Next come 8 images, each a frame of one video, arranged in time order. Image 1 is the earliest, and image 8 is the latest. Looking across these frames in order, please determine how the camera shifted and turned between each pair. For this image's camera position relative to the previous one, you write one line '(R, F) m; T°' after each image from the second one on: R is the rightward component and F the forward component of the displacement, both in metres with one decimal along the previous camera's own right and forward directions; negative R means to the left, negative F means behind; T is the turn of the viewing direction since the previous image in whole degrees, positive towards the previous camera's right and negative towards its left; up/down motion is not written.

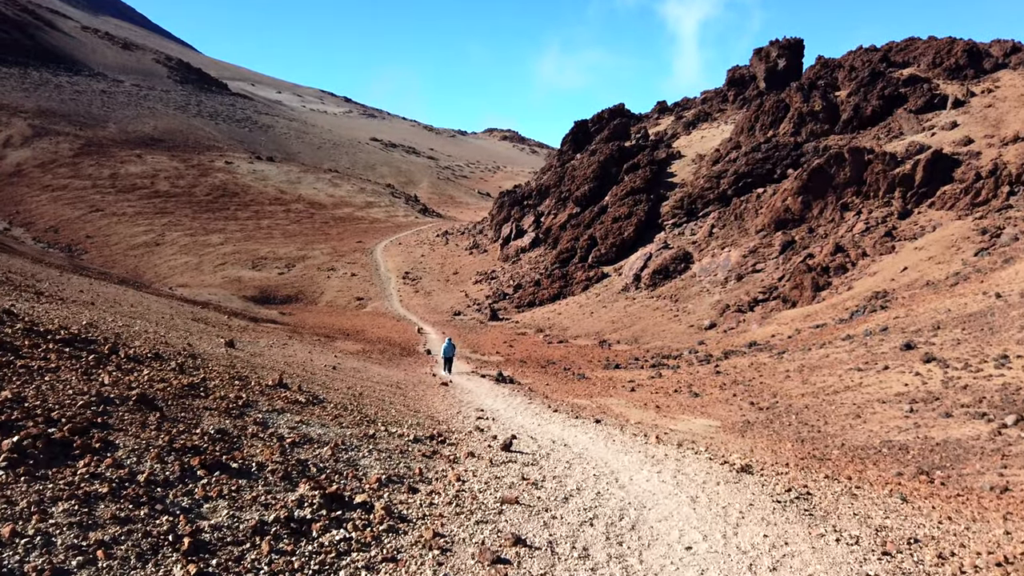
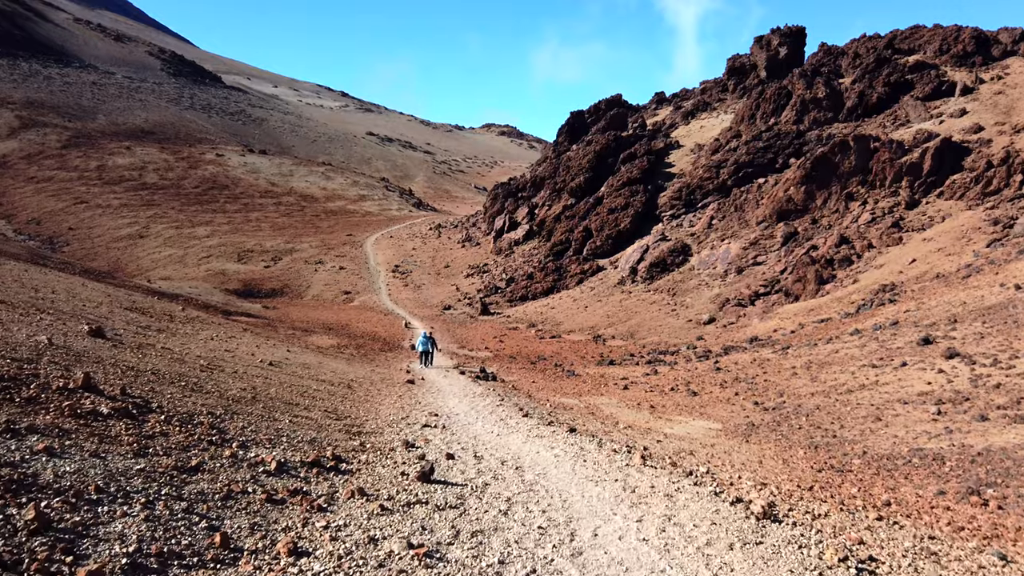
(+0.3, +1.1) m; 0°
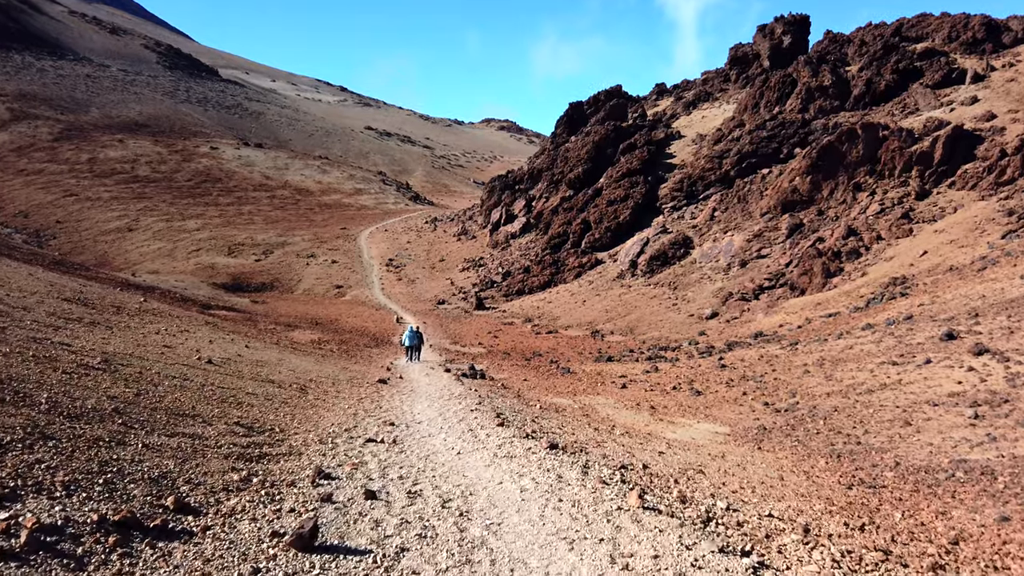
(+0.2, +0.9) m; 0°
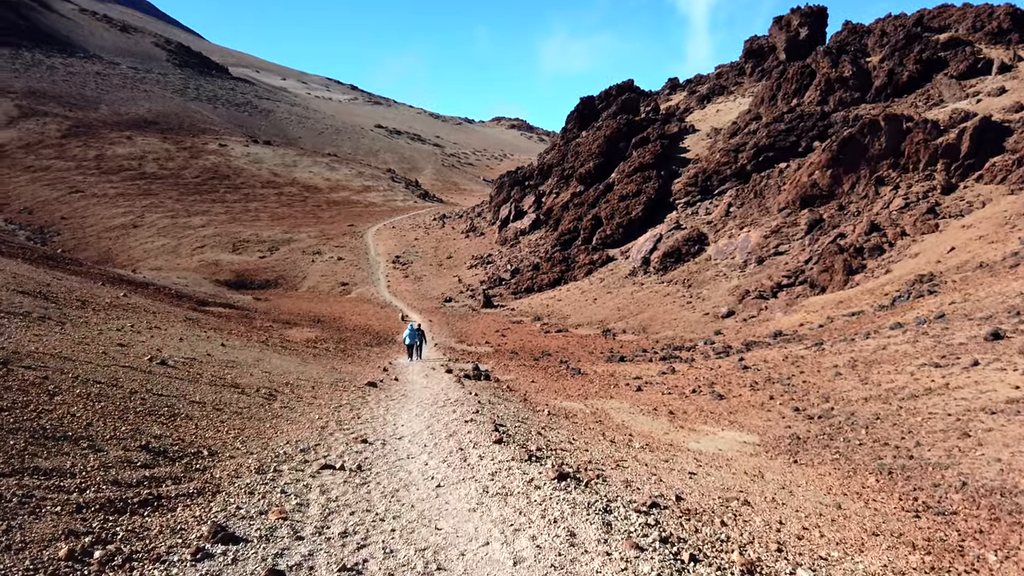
(0.0, +0.8) m; -1°
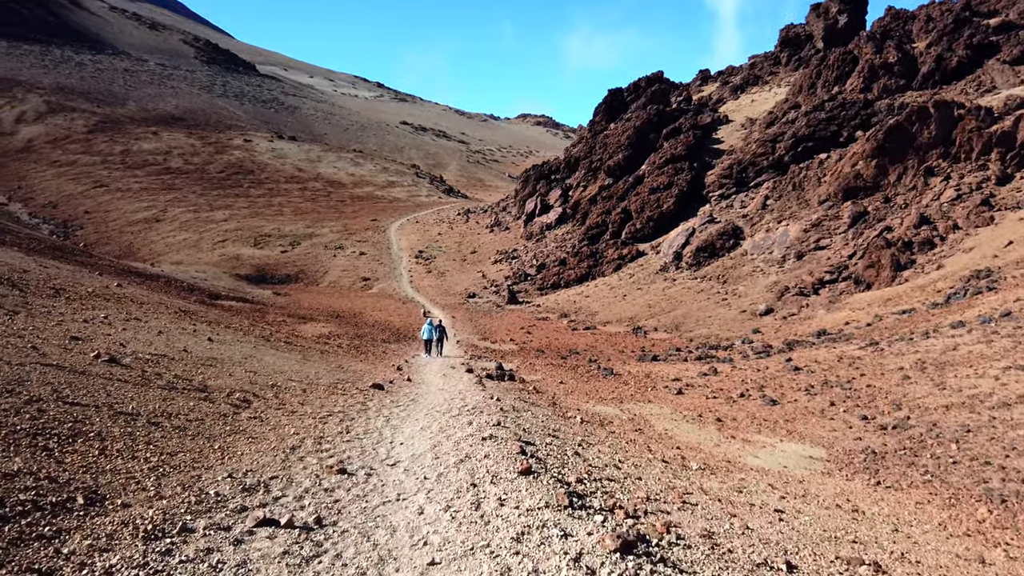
(0.0, +1.0) m; -2°
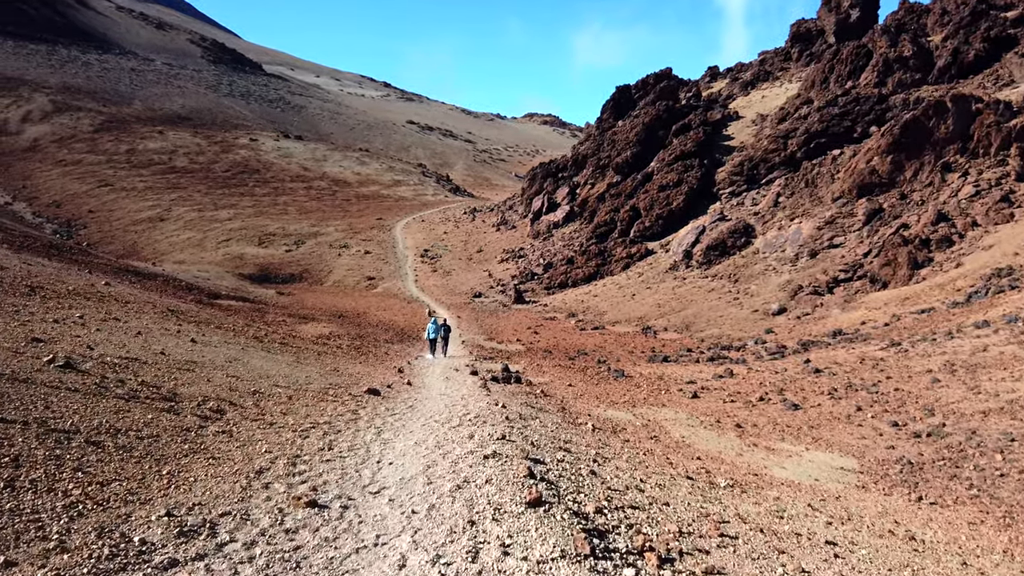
(0.0, +0.5) m; -1°
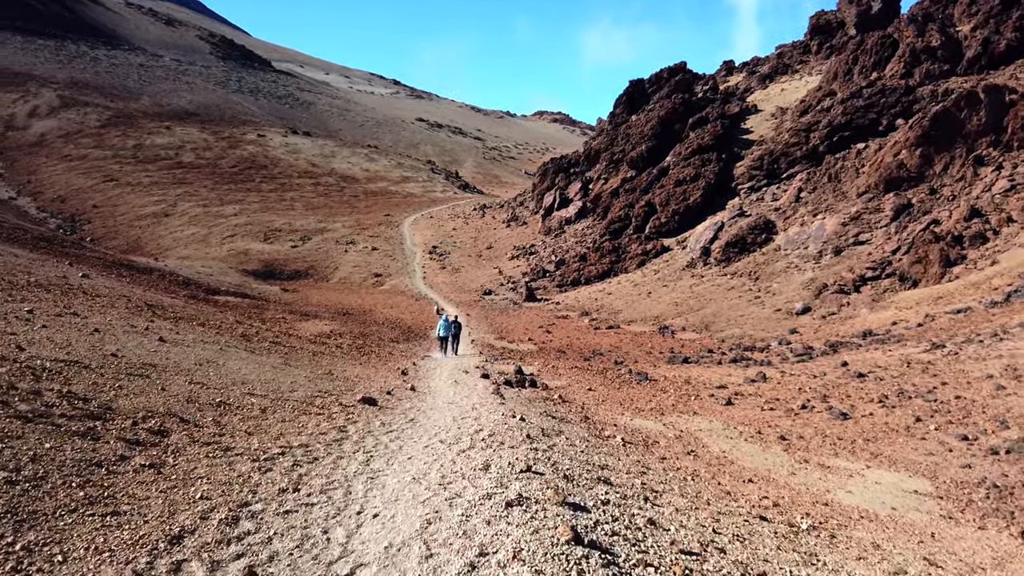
(-0.1, +0.9) m; -1°
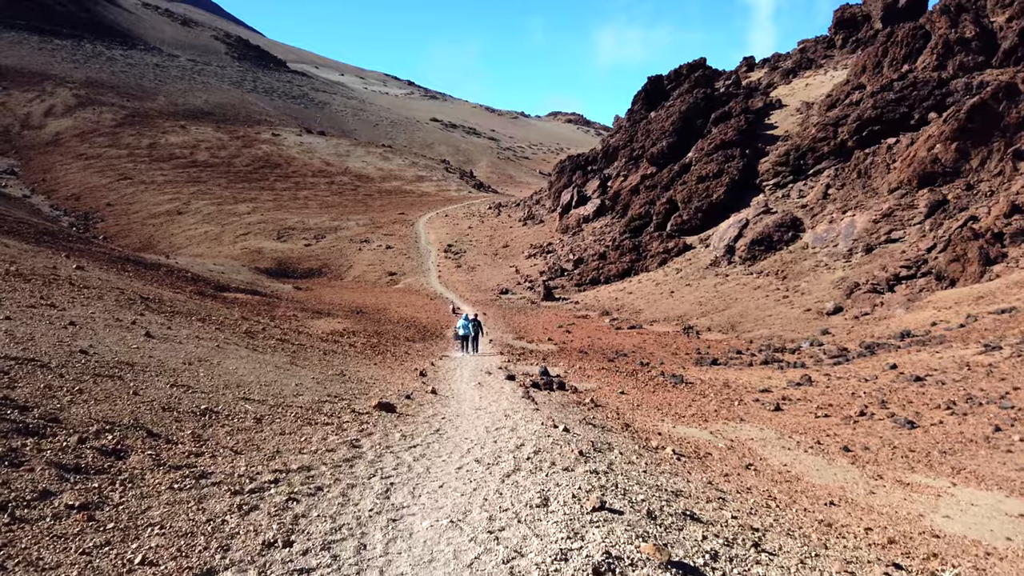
(-0.2, +0.7) m; -1°
